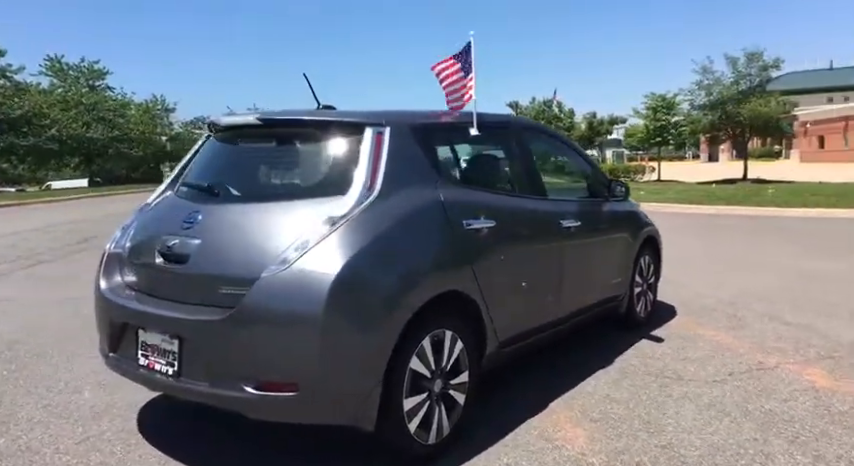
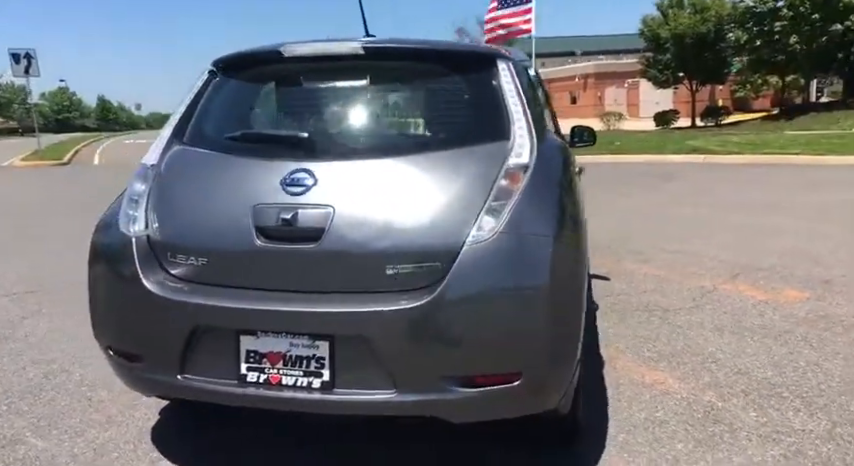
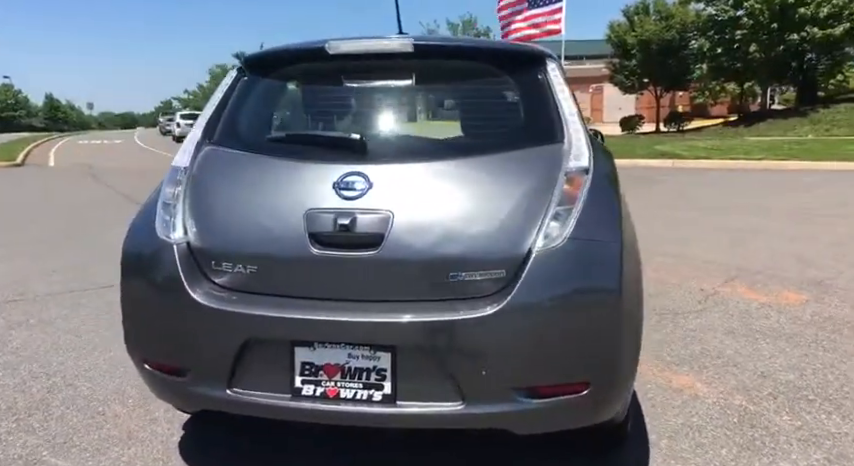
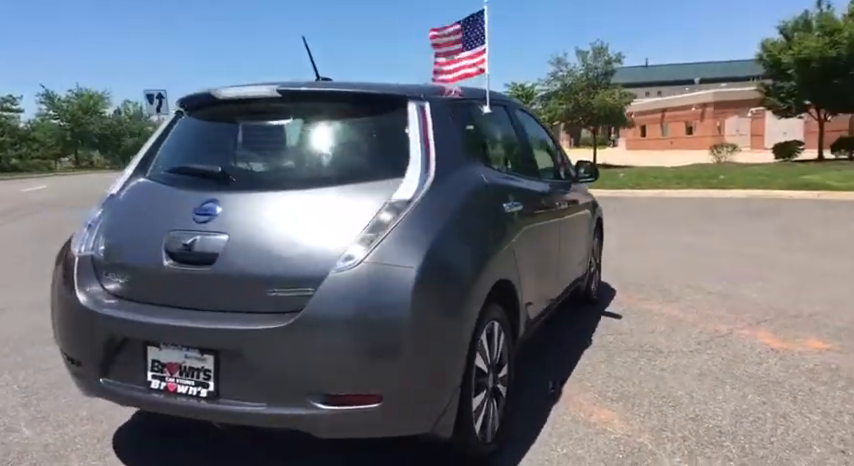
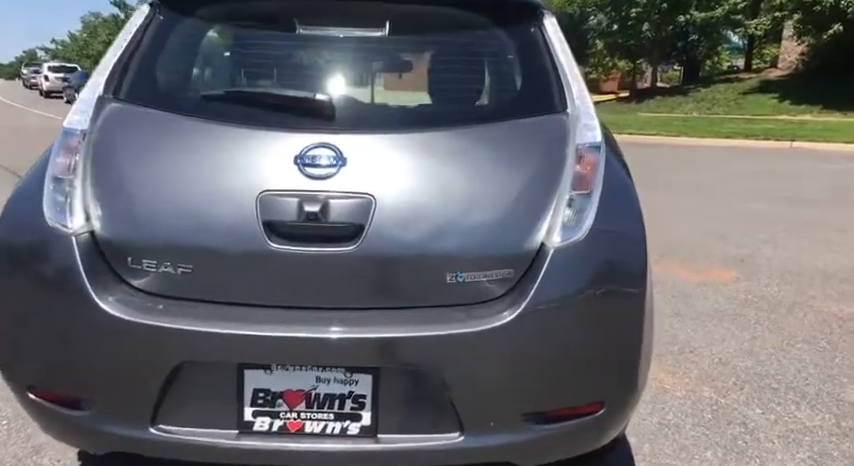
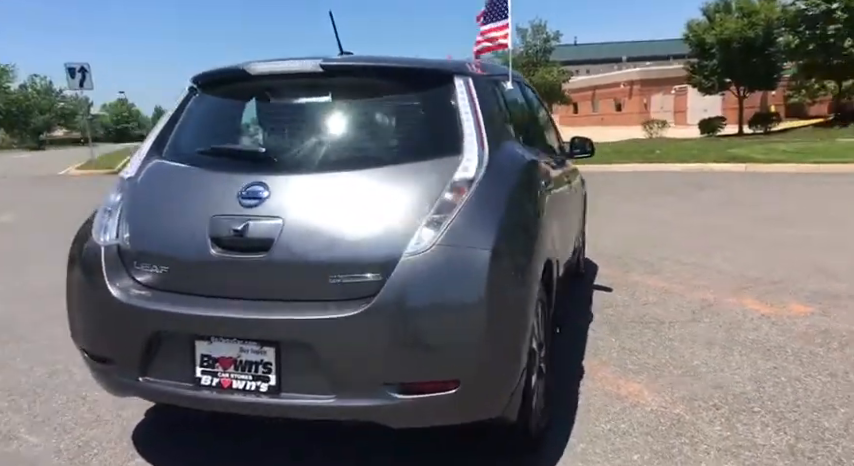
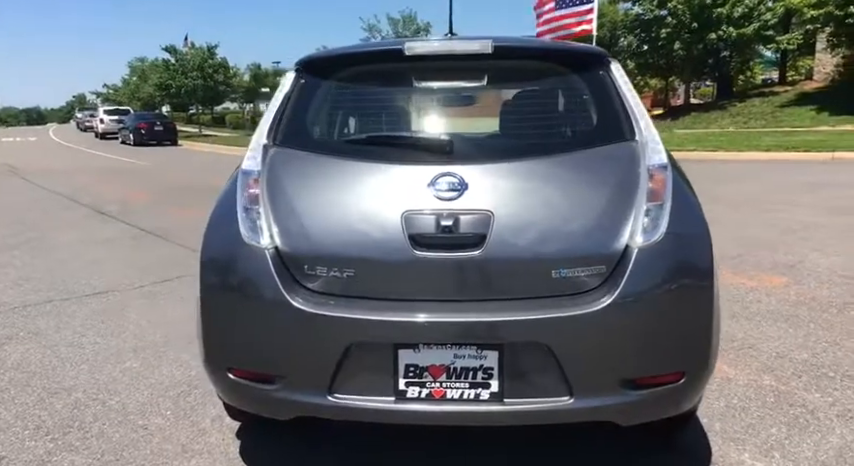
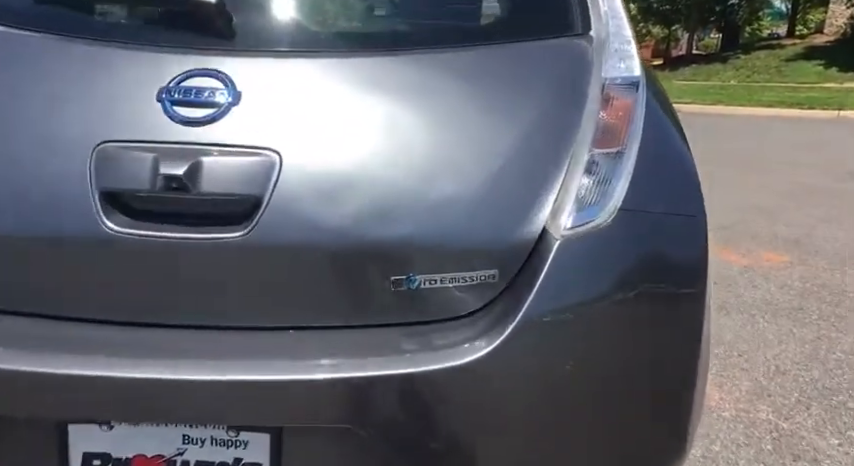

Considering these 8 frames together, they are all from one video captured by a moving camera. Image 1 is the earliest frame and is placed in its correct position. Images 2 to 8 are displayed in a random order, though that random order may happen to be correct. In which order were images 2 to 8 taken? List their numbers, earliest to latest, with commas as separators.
4, 6, 2, 3, 7, 5, 8
